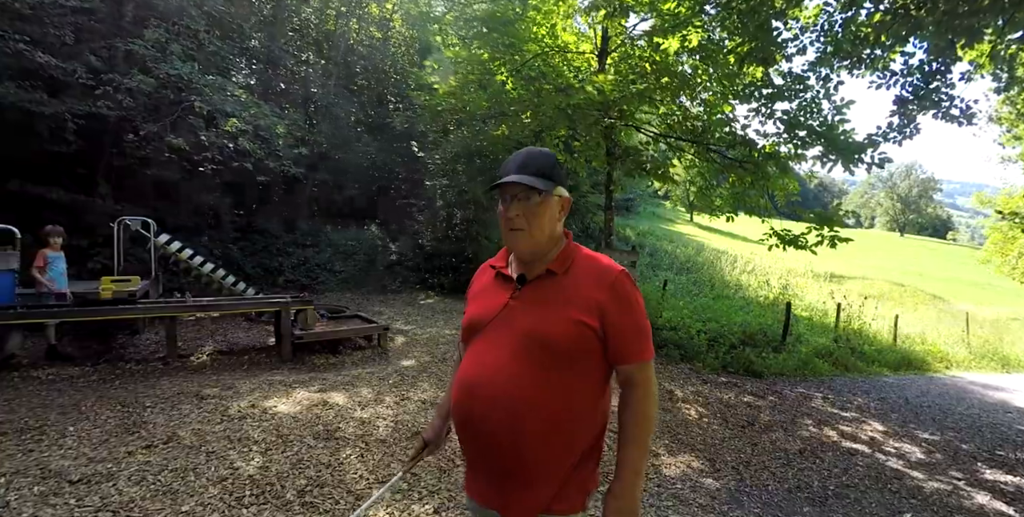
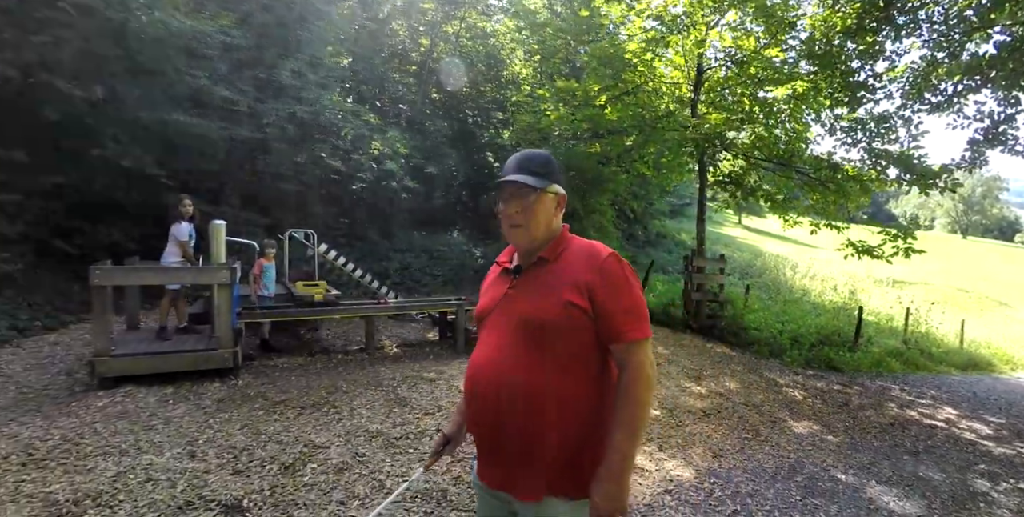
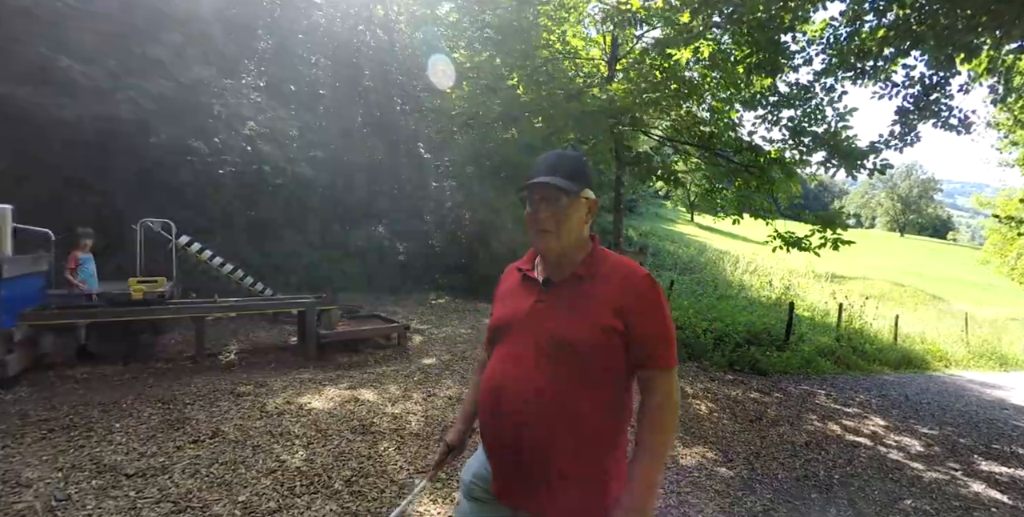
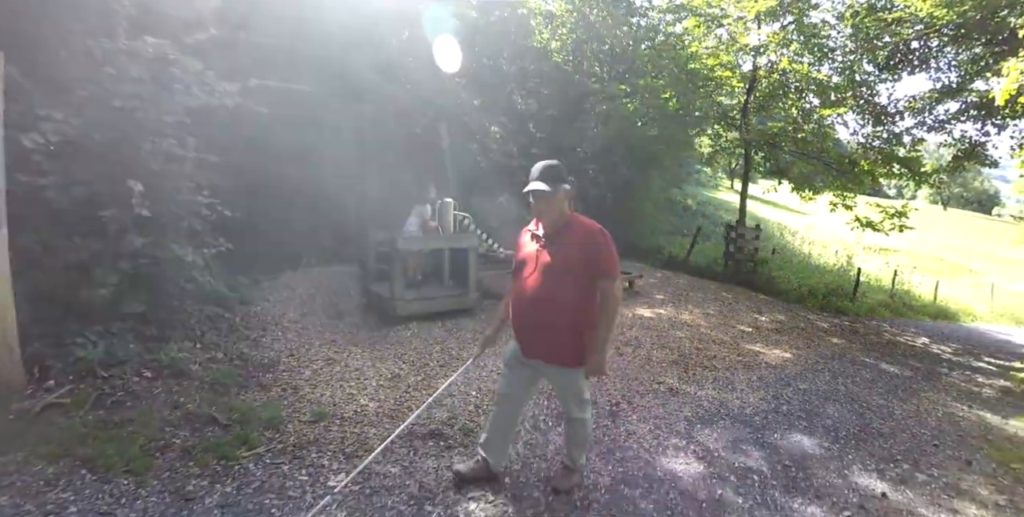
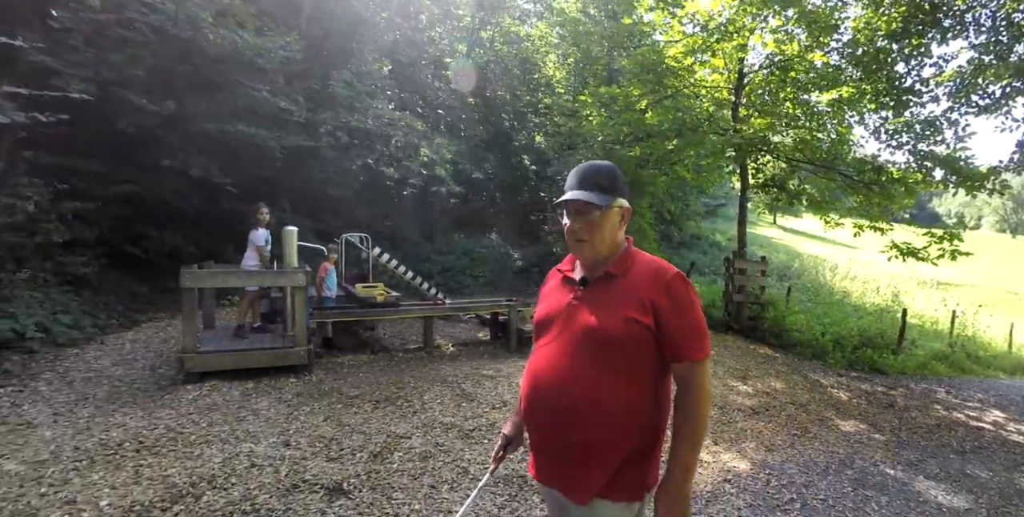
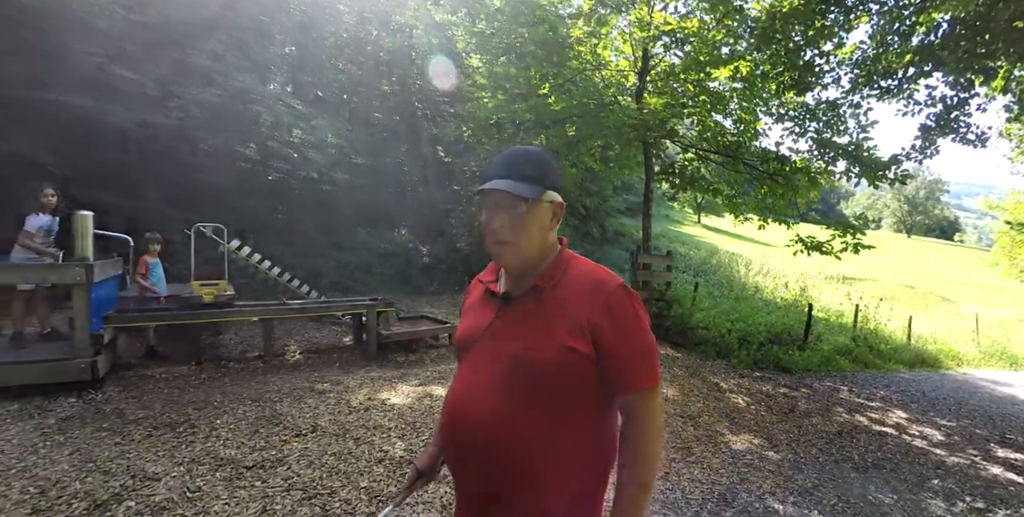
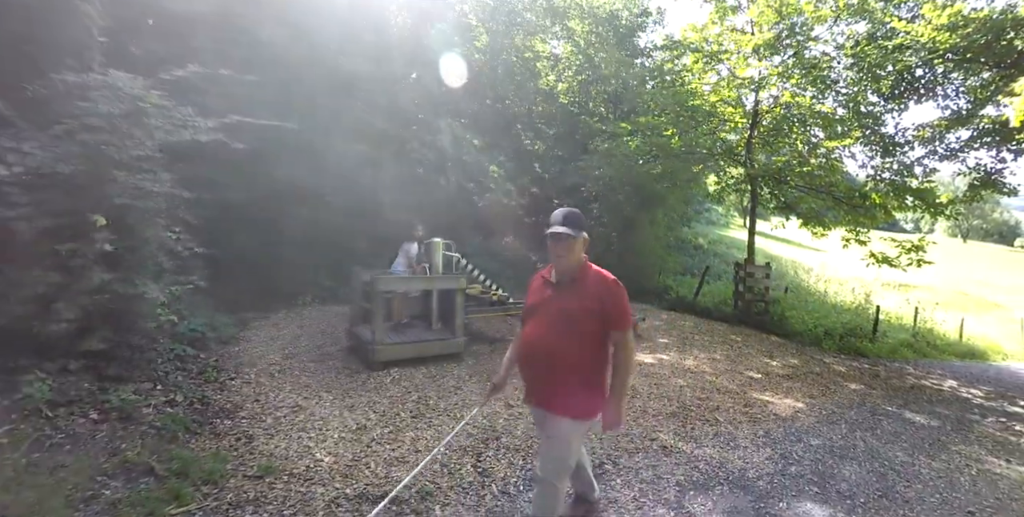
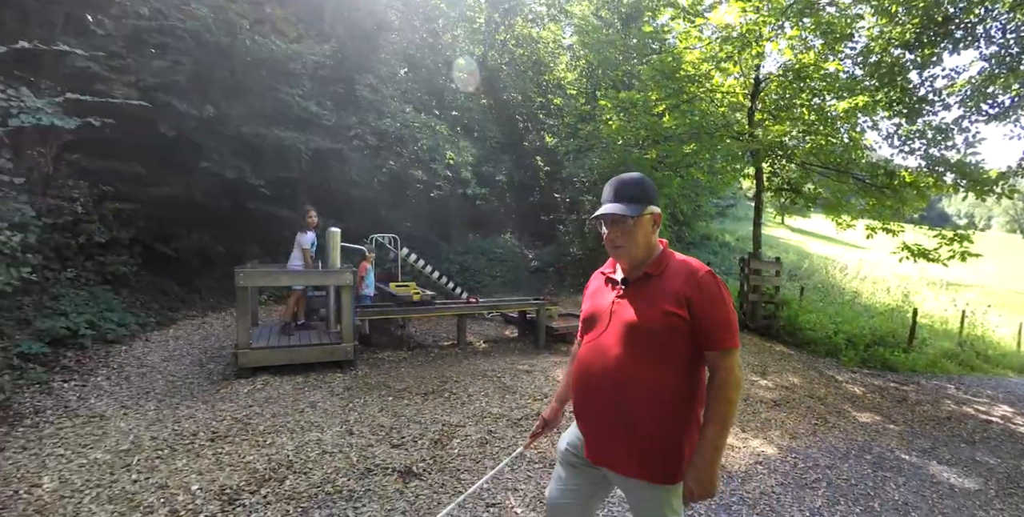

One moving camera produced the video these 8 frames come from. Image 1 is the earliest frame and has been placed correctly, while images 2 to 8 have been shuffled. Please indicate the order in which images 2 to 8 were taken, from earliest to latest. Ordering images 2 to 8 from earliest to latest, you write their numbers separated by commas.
3, 6, 2, 5, 8, 7, 4
